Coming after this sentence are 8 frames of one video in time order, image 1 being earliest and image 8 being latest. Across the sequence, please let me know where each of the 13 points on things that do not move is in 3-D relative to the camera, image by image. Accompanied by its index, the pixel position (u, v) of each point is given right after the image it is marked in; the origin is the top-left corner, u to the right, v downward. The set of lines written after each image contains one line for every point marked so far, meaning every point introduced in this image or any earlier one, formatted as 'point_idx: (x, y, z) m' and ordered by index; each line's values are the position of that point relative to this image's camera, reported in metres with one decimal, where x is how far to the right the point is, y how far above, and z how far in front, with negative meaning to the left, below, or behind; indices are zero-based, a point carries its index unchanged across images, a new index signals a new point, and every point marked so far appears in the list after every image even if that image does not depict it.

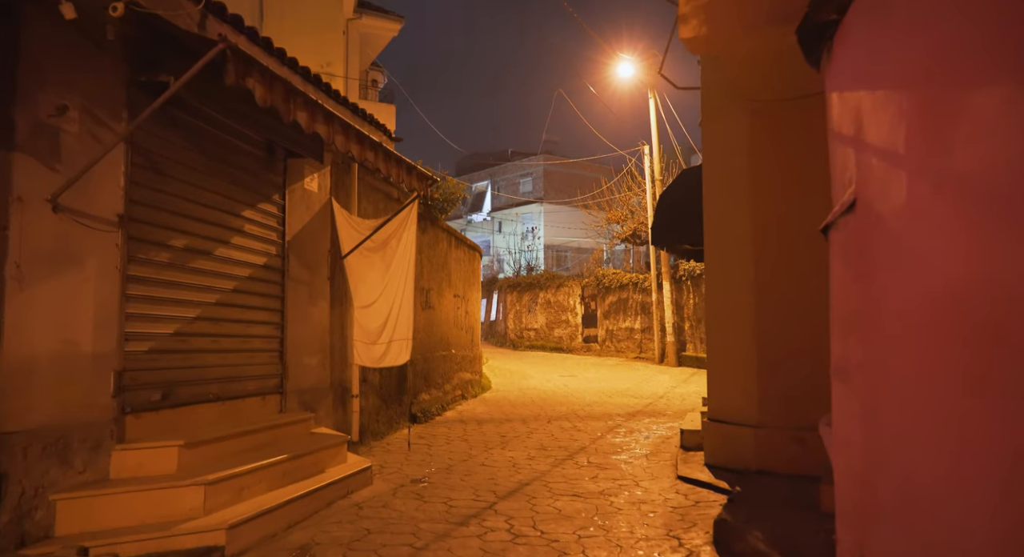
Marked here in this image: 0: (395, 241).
0: (-1.4, +0.5, +7.3) m
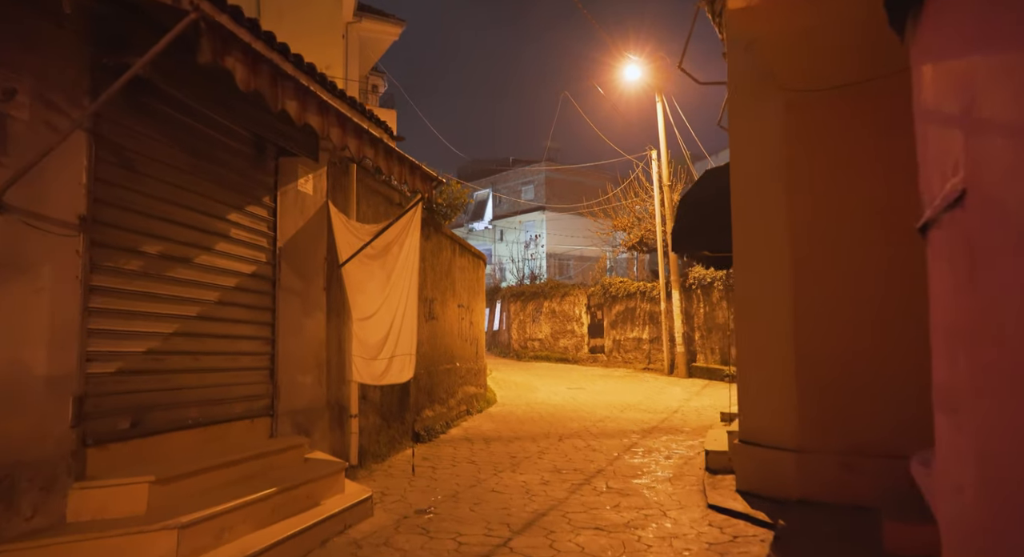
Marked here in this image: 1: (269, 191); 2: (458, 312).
0: (-1.3, +0.3, +6.8) m
1: (-2.2, +0.8, +5.6) m
2: (-1.1, -0.7, +12.0) m
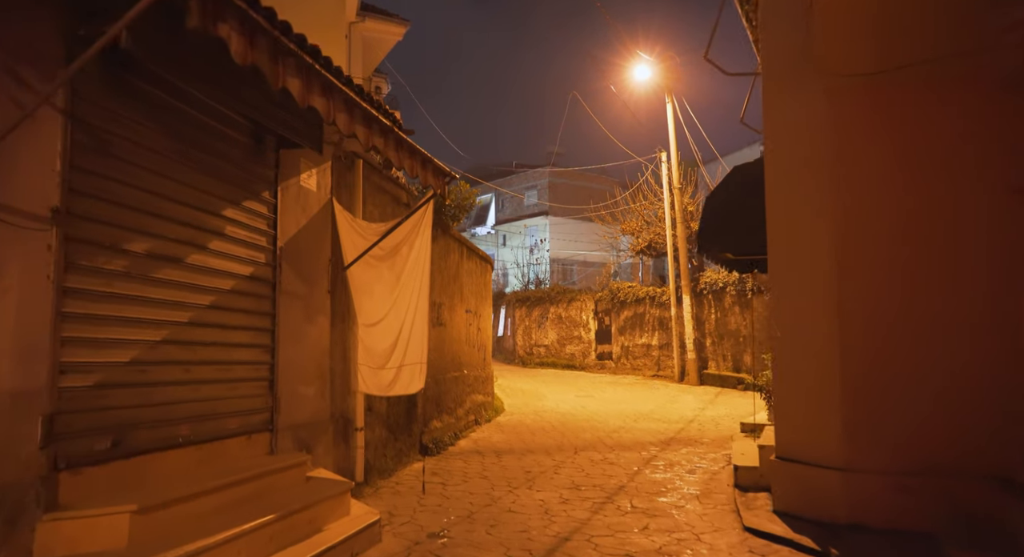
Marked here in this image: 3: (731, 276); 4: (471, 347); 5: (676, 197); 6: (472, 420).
0: (-1.1, +0.3, +6.4) m
1: (-2.1, +0.8, +5.2) m
2: (-0.9, -0.8, +11.6) m
3: (+6.1, +0.1, +16.7) m
4: (-0.8, -1.4, +11.8) m
5: (+4.9, +2.4, +17.9) m
6: (-0.7, -2.5, +10.8) m
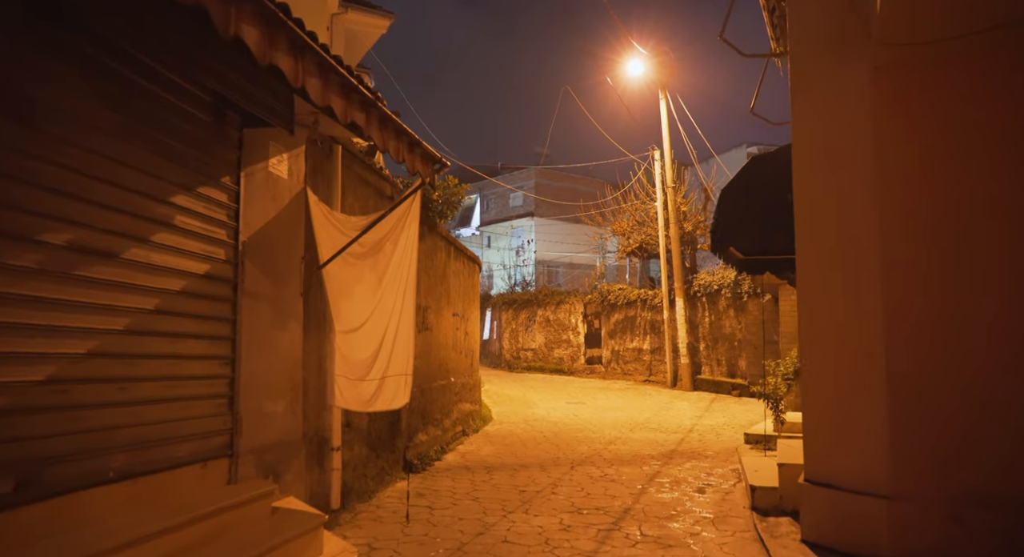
0: (-1.2, +0.3, +5.7) m
1: (-2.1, +0.8, +4.5) m
2: (-1.1, -0.8, +10.9) m
3: (+5.8, 0.0, +16.2) m
4: (-1.0, -1.4, +11.1) m
5: (+4.5, +2.4, +17.4) m
6: (-0.9, -2.5, +10.1) m
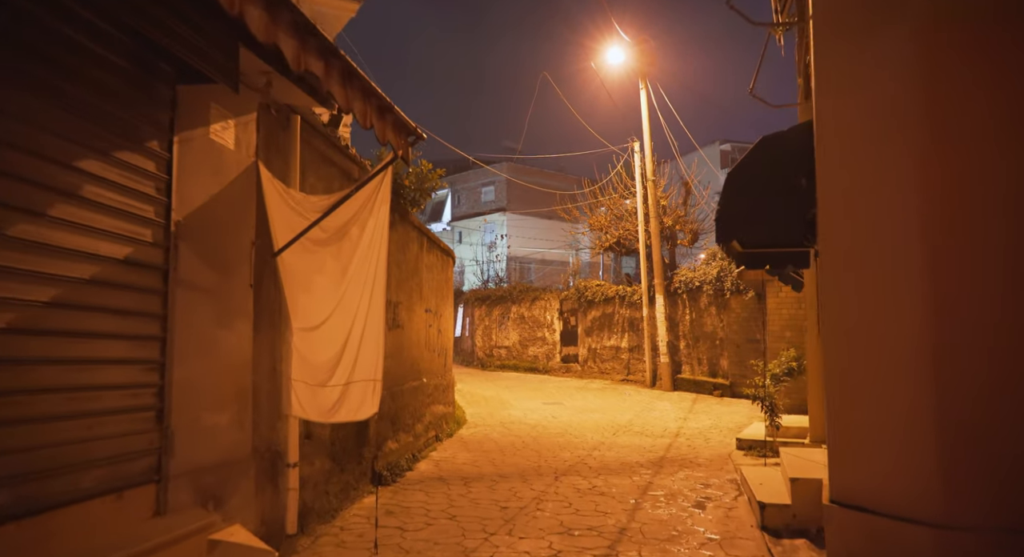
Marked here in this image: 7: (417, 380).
0: (-1.3, +0.4, +4.9) m
1: (-2.1, +0.9, +3.7) m
2: (-1.5, -0.7, +10.2) m
3: (+5.1, +0.1, +15.8) m
4: (-1.4, -1.3, +10.4) m
5: (+3.8, +2.5, +16.9) m
6: (-1.2, -2.4, +9.4) m
7: (-1.4, -1.6, +9.3) m
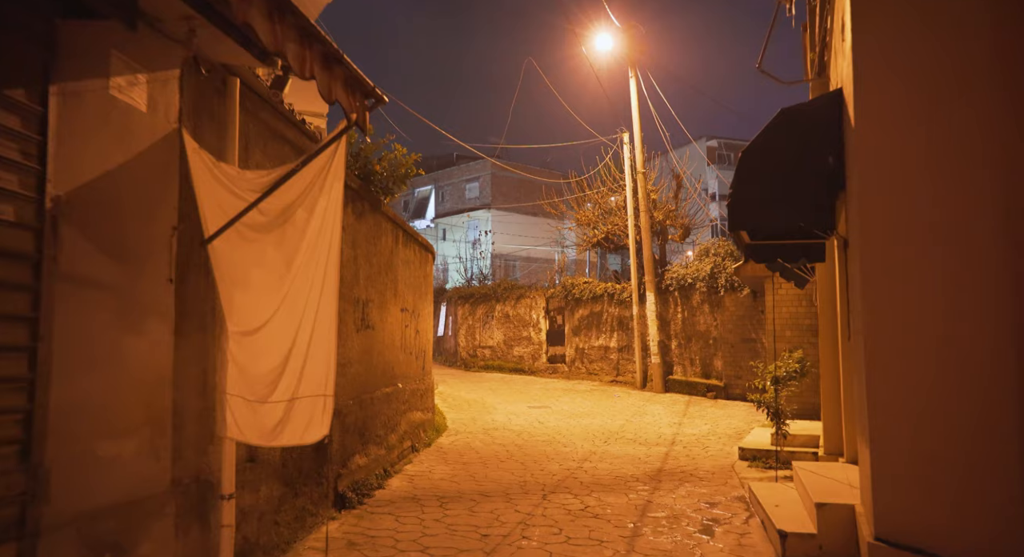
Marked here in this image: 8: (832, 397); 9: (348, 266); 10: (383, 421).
0: (-1.4, +0.4, +4.1) m
1: (-2.2, +0.9, +2.8) m
2: (-1.7, -0.6, +9.4) m
3: (+4.7, +0.2, +15.2) m
4: (-1.7, -1.2, +9.6) m
5: (+3.4, +2.6, +16.2) m
6: (-1.5, -2.4, +8.6) m
7: (-1.7, -1.5, +8.5) m
8: (+3.6, -1.3, +6.8) m
9: (-1.8, +0.1, +6.9) m
10: (-1.7, -1.8, +7.8) m
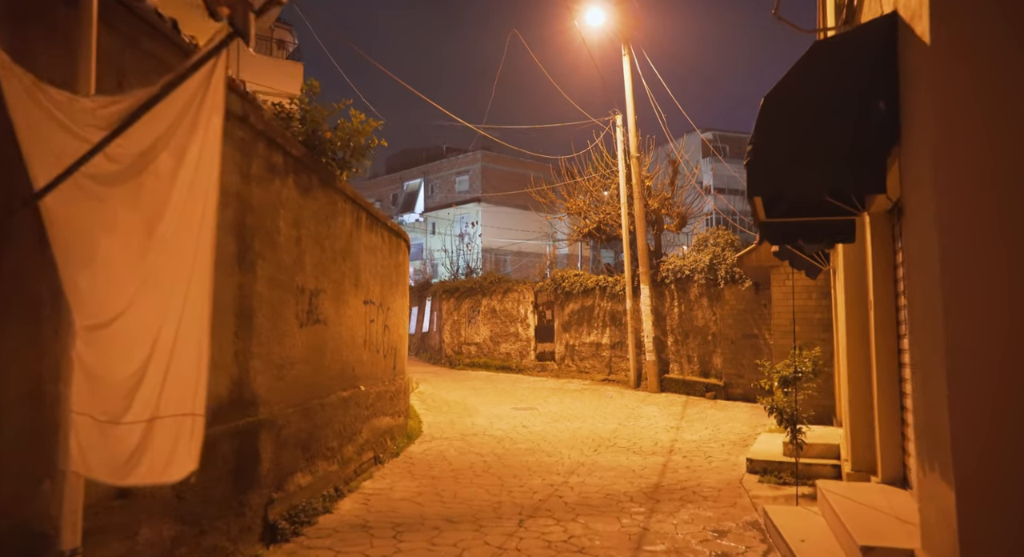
0: (-1.7, +0.6, +3.0) m
1: (-2.5, +1.0, +1.7) m
2: (-2.0, -0.5, +8.3) m
3: (+4.4, +0.4, +14.1) m
4: (-2.0, -1.1, +8.5) m
5: (+3.0, +2.8, +15.2) m
6: (-1.8, -2.2, +7.5) m
7: (-2.0, -1.3, +7.4) m
8: (+3.4, -1.1, +5.8) m
9: (-2.1, +0.3, +5.8) m
10: (-1.9, -1.7, +6.7) m
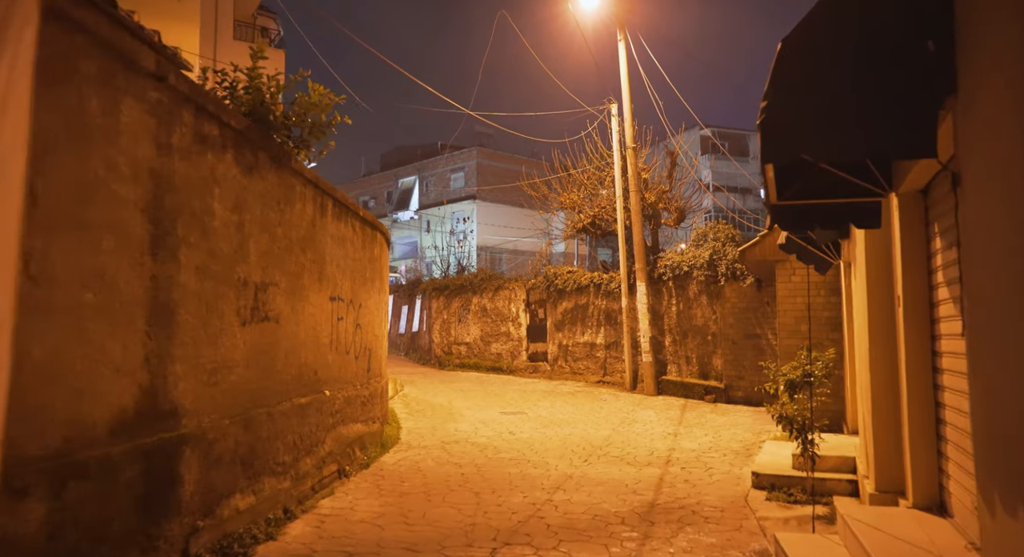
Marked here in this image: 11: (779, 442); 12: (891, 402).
0: (-1.9, +0.6, +2.3) m
1: (-2.7, +1.1, +1.0) m
2: (-2.2, -0.4, +7.5) m
3: (+4.1, +0.5, +13.4) m
4: (-2.2, -1.0, +7.7) m
5: (+2.8, +2.8, +14.4) m
6: (-2.0, -2.2, +6.7) m
7: (-2.2, -1.3, +6.6) m
8: (+3.1, -1.1, +5.1) m
9: (-2.3, +0.3, +5.0) m
10: (-2.2, -1.6, +5.9) m
11: (+3.6, -2.2, +8.2) m
12: (+3.2, -1.0, +5.1) m
